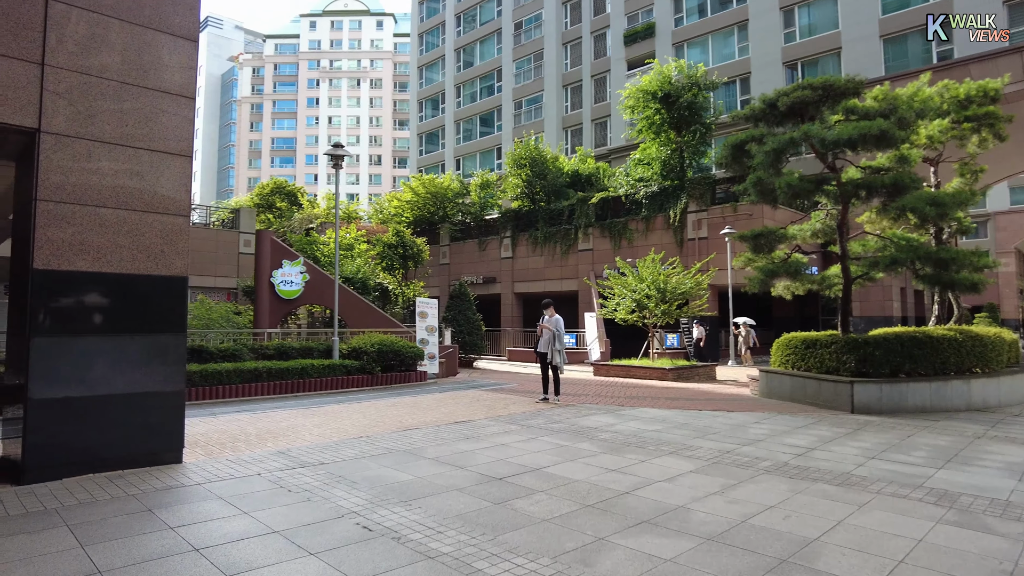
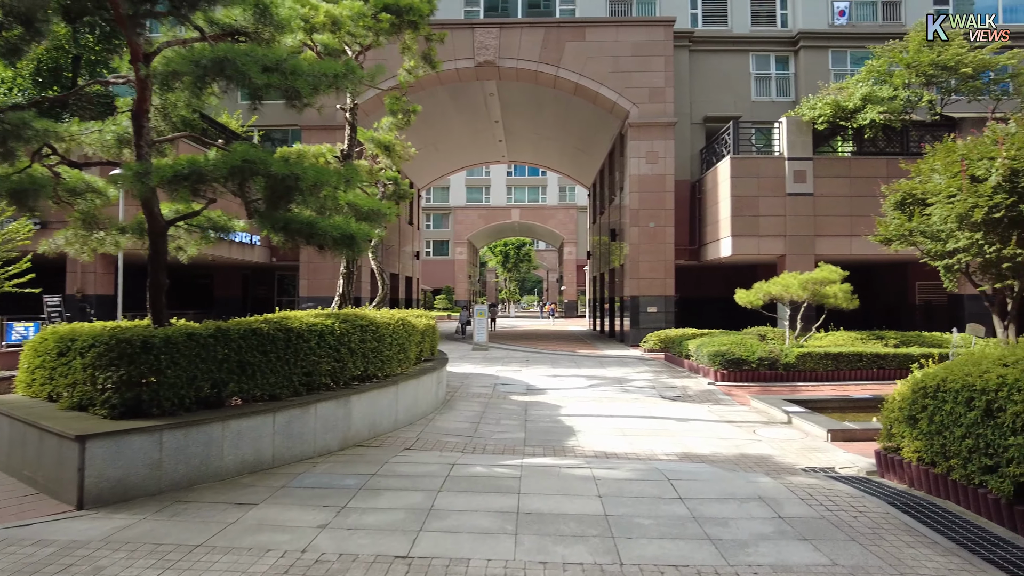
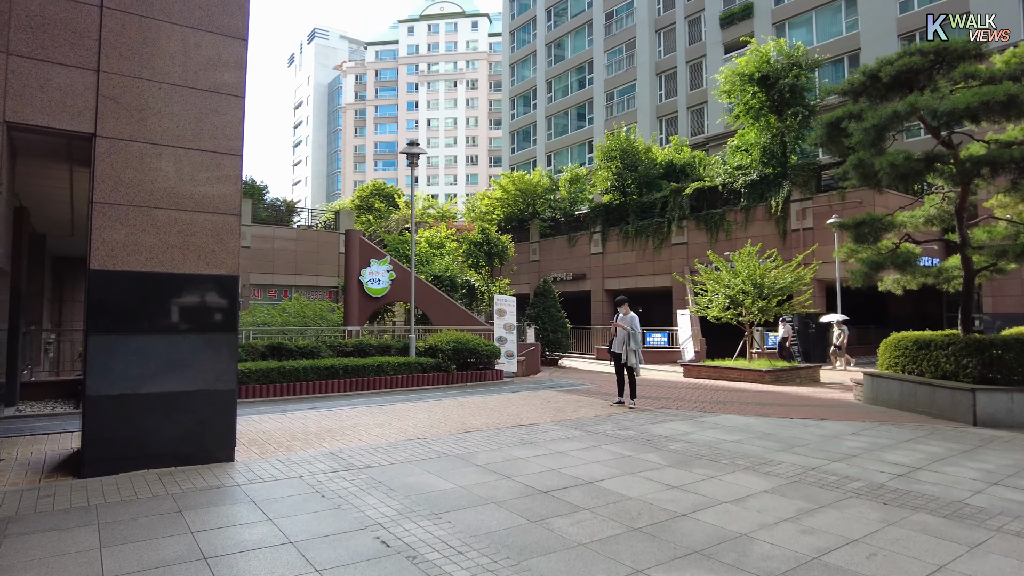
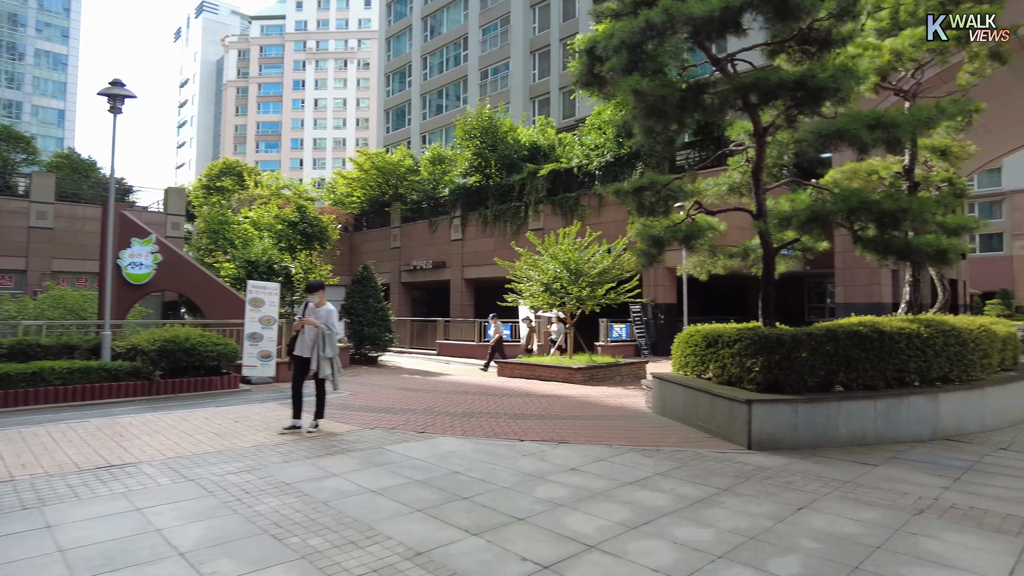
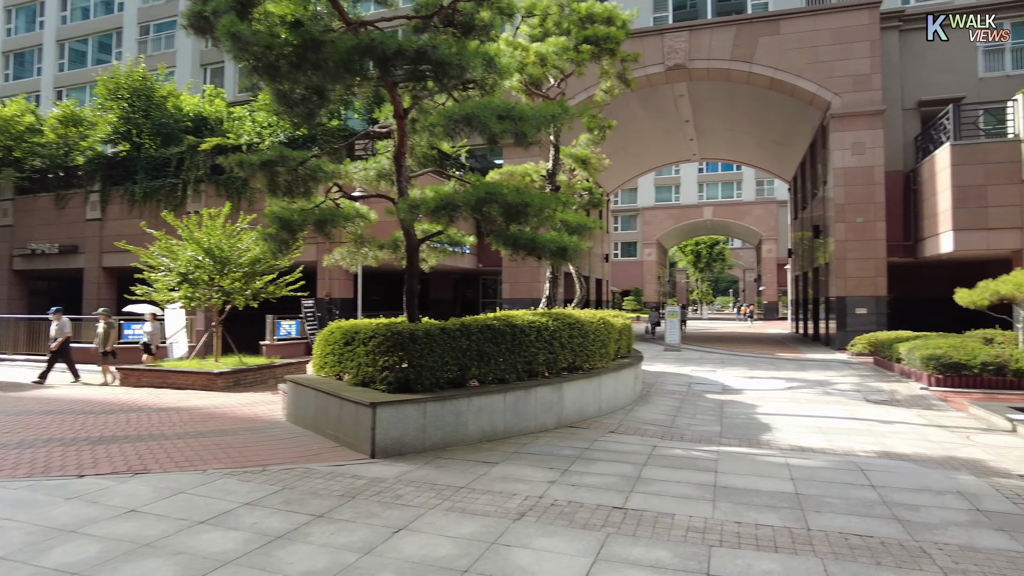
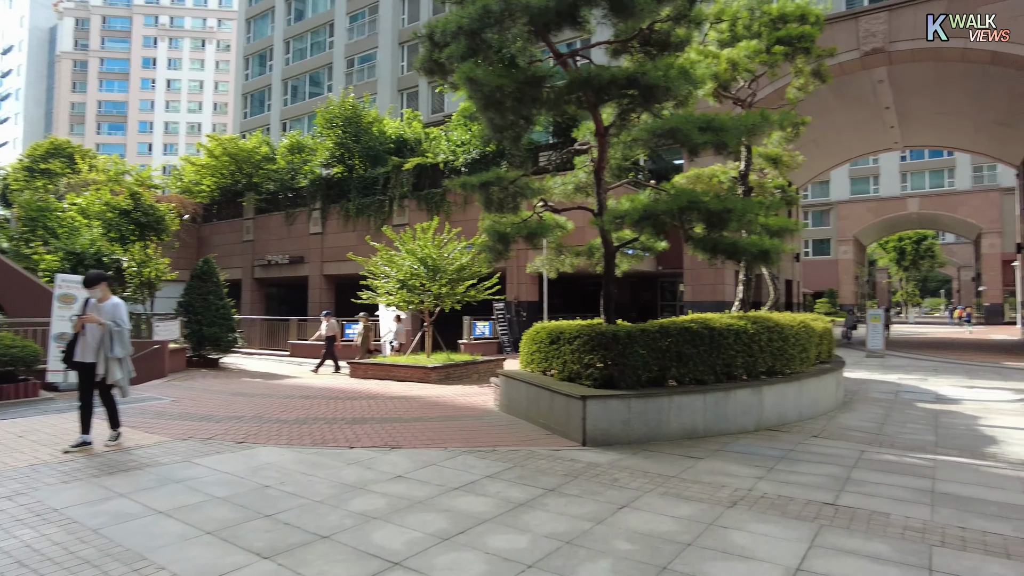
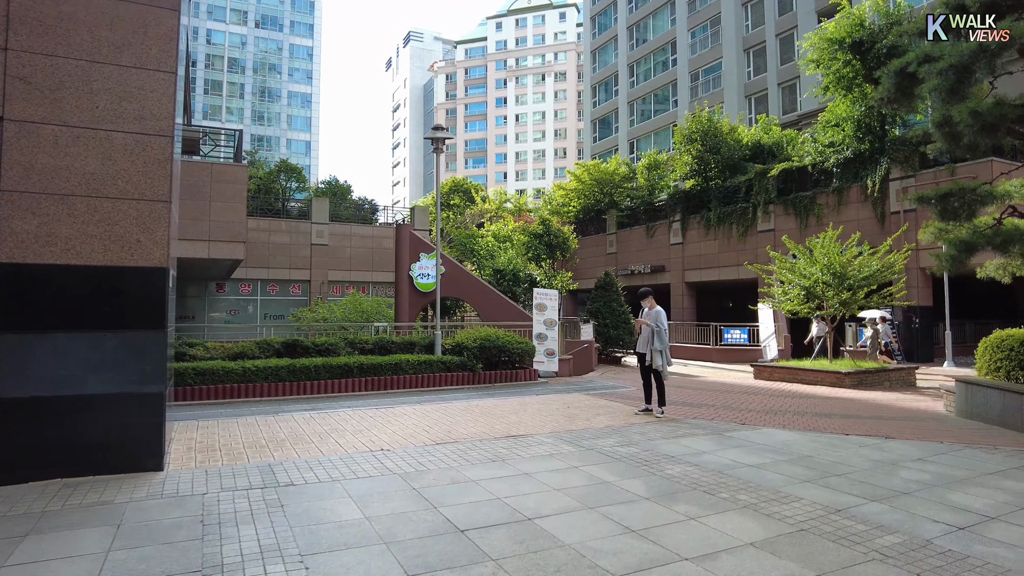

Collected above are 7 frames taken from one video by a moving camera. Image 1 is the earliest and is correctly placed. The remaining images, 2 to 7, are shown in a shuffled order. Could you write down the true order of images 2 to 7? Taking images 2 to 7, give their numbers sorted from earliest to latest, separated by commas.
3, 7, 4, 6, 5, 2
